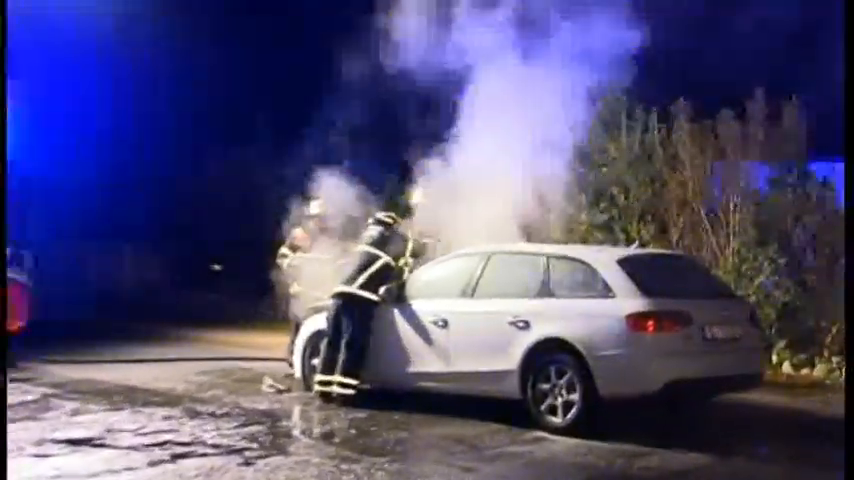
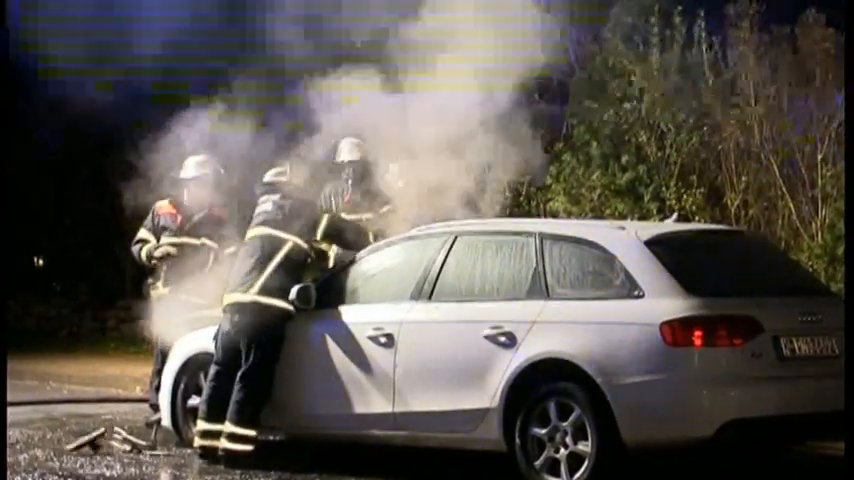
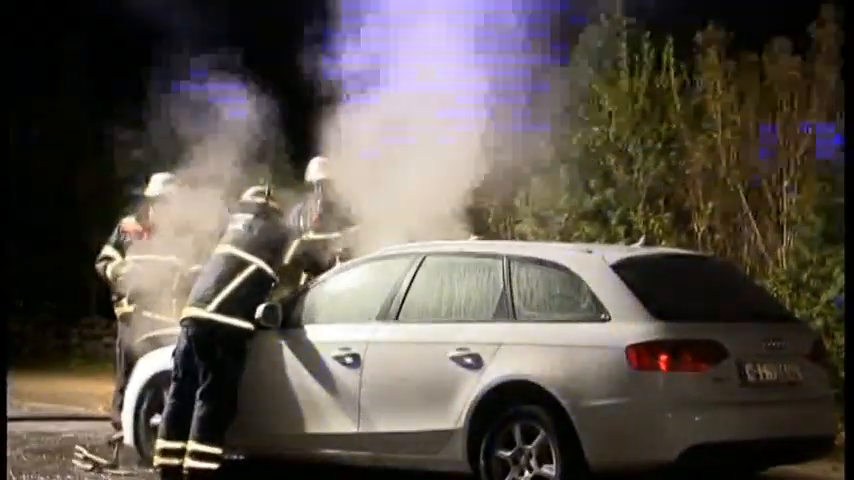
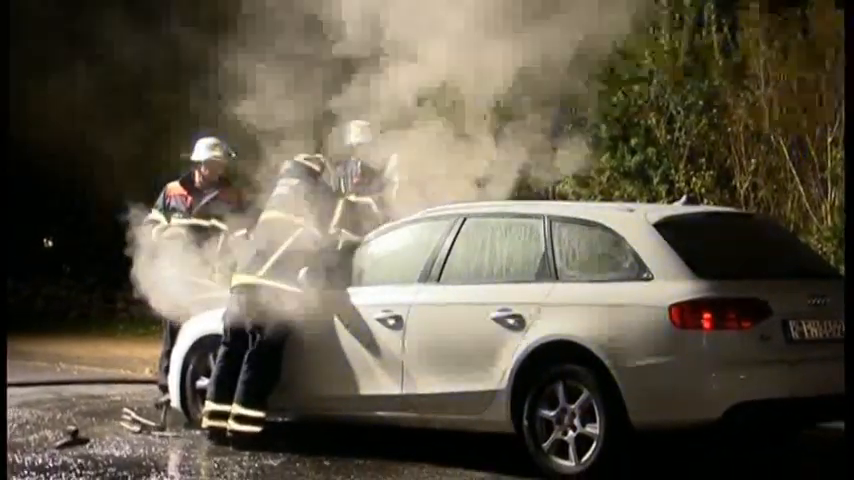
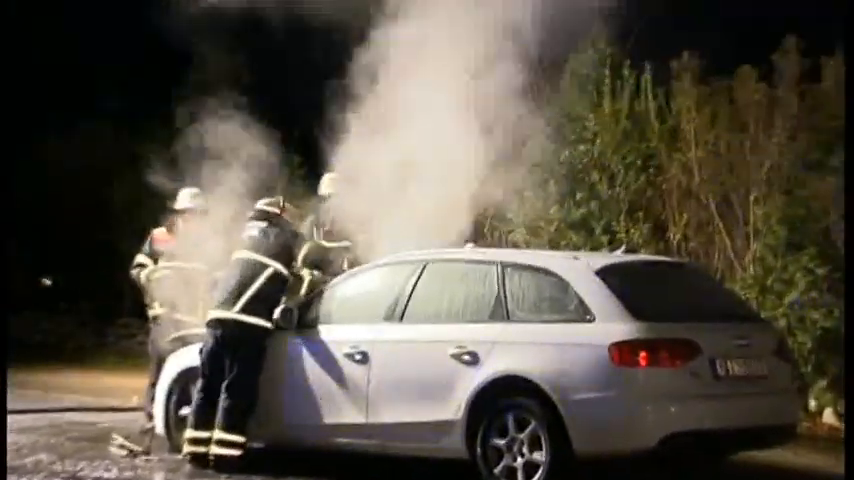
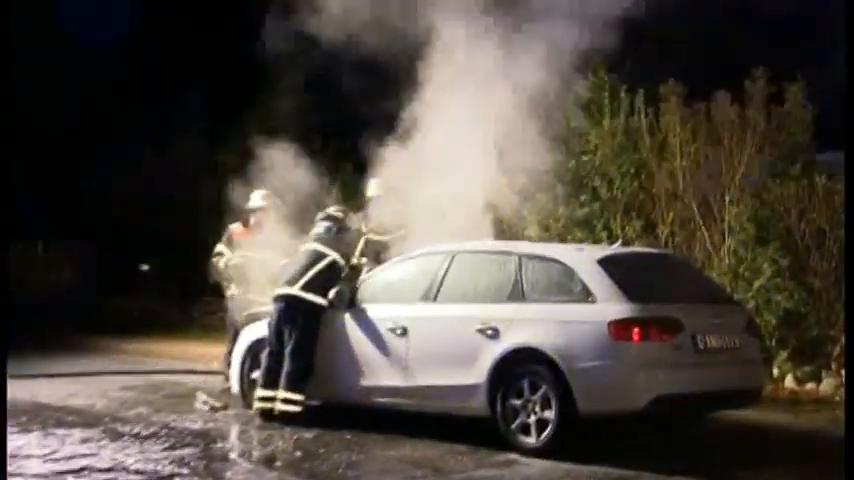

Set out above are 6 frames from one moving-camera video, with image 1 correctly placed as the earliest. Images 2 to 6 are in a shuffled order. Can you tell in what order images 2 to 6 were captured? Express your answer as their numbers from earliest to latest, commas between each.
6, 5, 3, 2, 4
